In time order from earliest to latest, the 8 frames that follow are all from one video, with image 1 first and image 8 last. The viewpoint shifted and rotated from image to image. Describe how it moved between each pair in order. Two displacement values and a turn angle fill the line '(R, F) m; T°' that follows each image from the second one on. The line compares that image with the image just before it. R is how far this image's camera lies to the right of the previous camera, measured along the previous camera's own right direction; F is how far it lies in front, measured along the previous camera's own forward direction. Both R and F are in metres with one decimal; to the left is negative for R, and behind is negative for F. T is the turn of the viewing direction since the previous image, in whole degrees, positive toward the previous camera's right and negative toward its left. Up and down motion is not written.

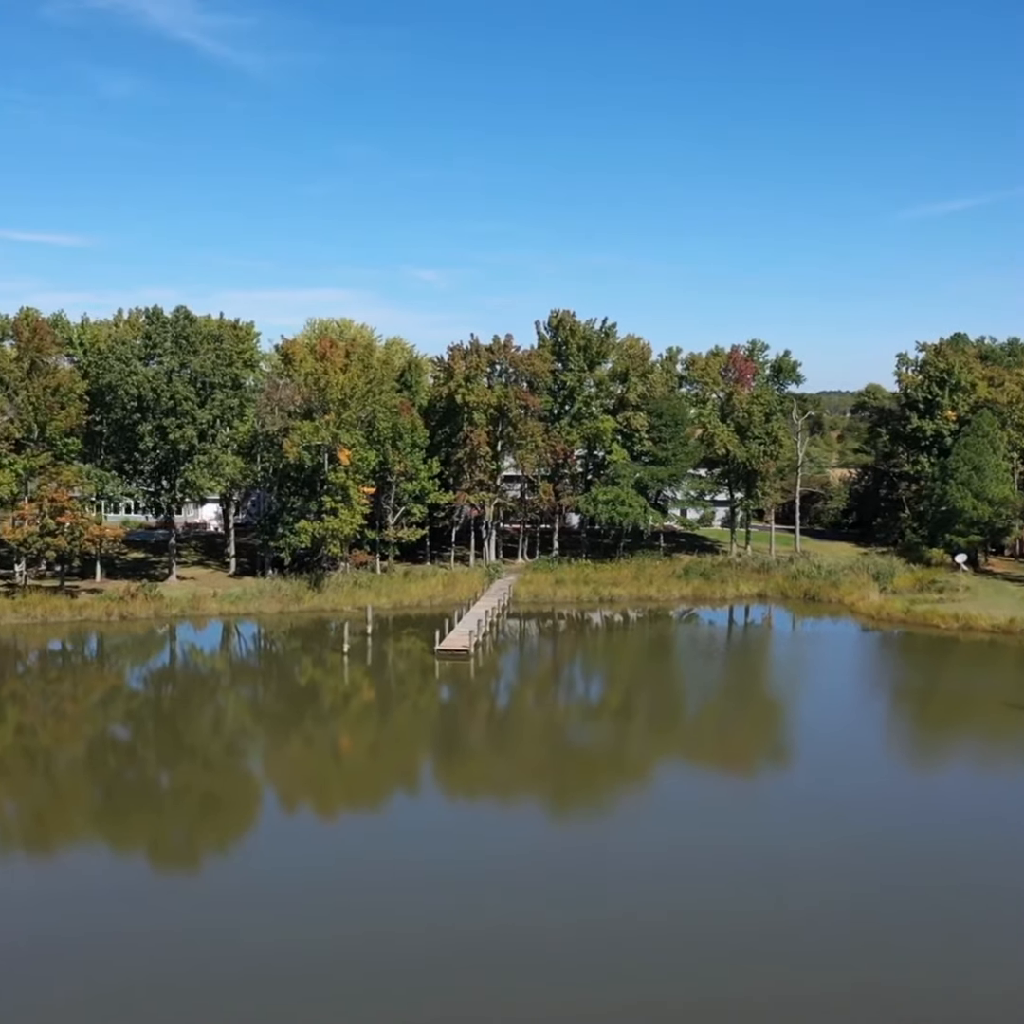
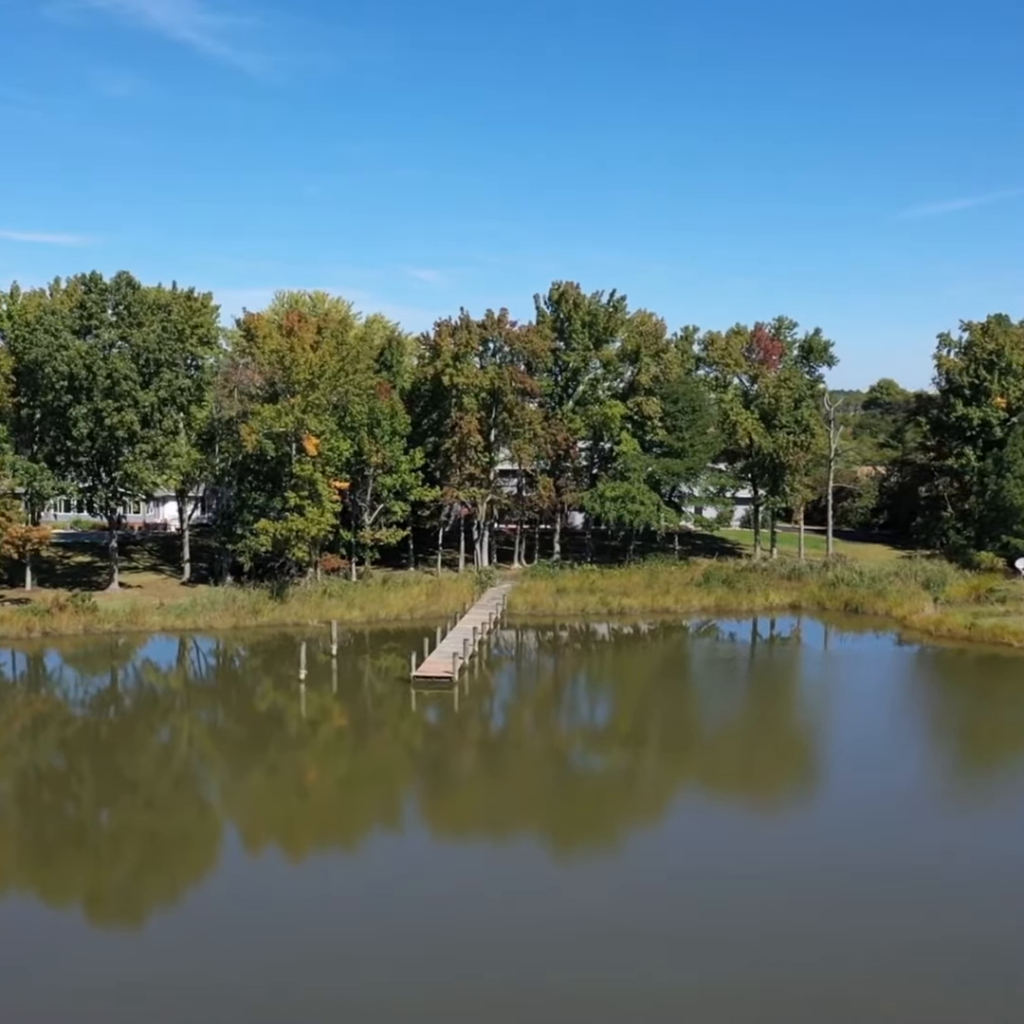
(+0.2, +6.8) m; 0°
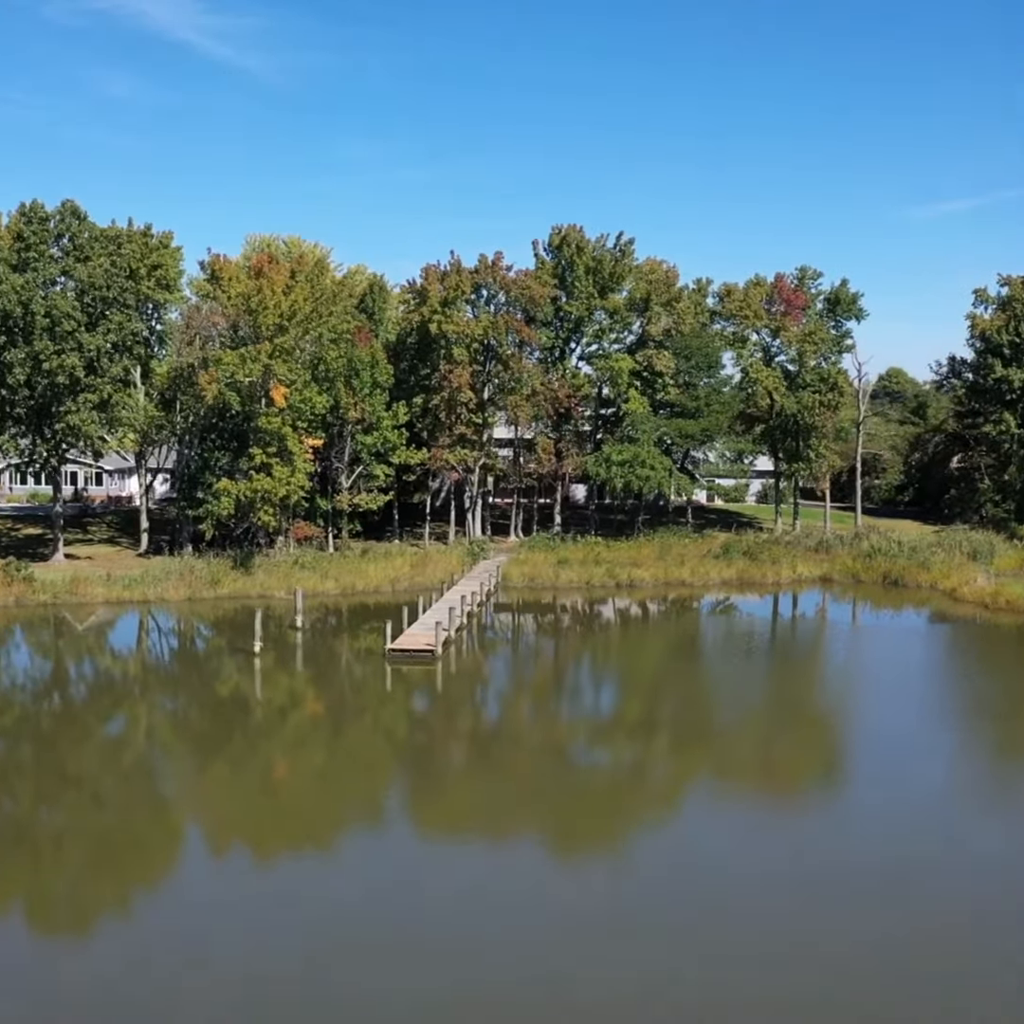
(+0.1, +5.0) m; 0°
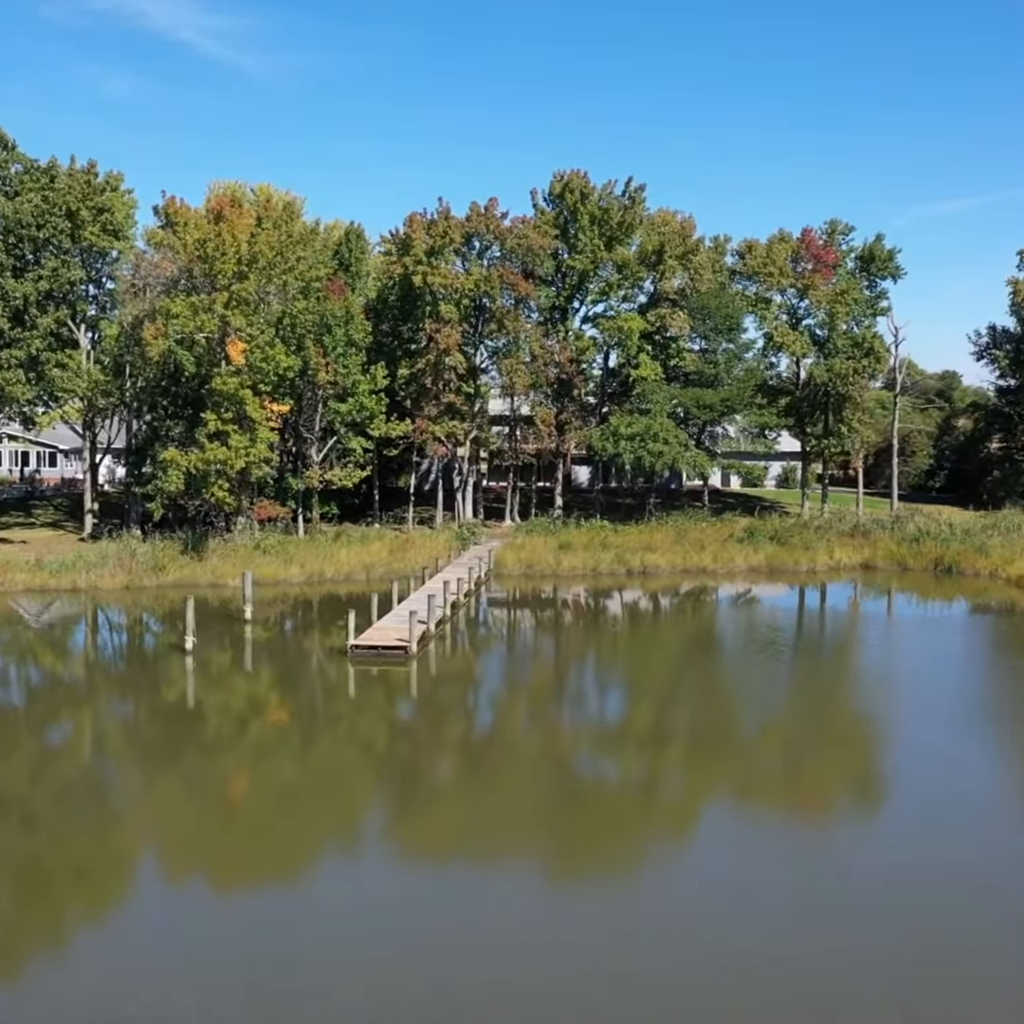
(+0.1, +5.1) m; 0°
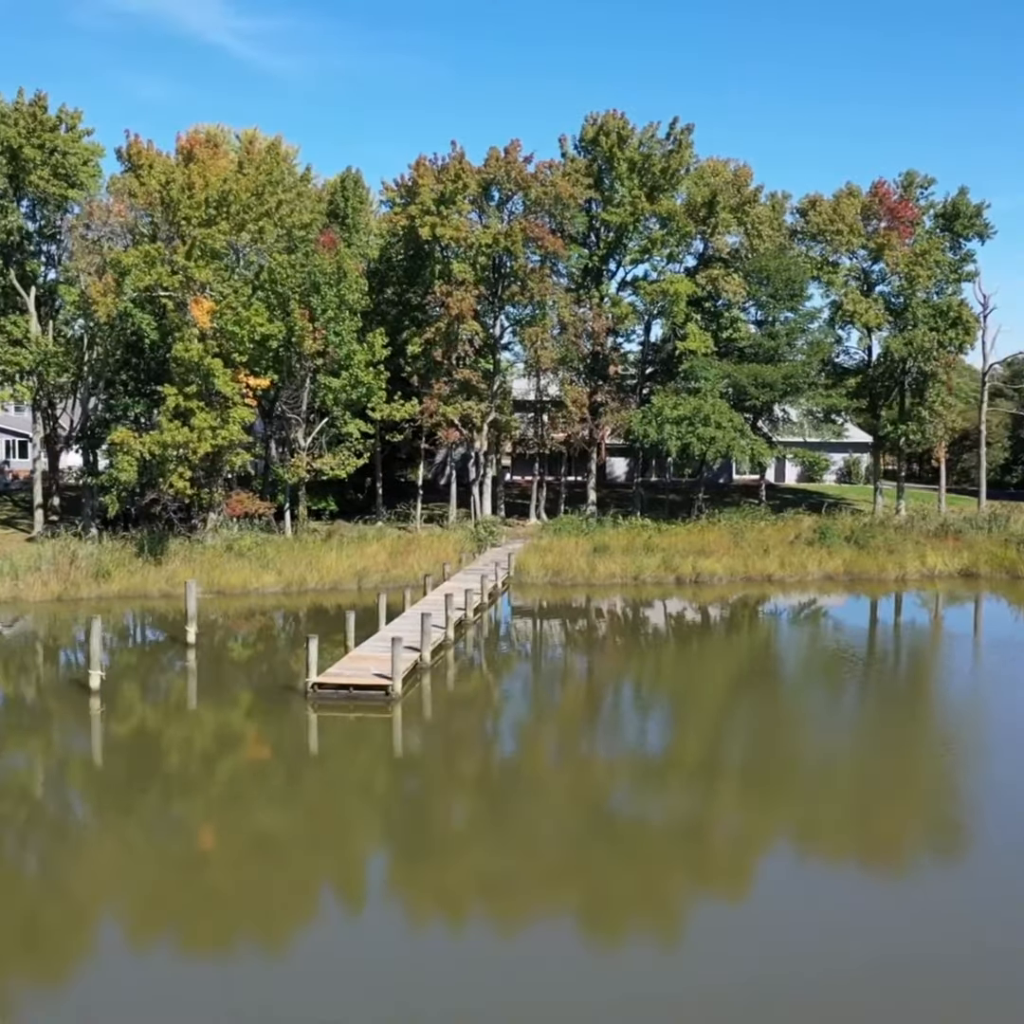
(+0.1, +5.8) m; -1°
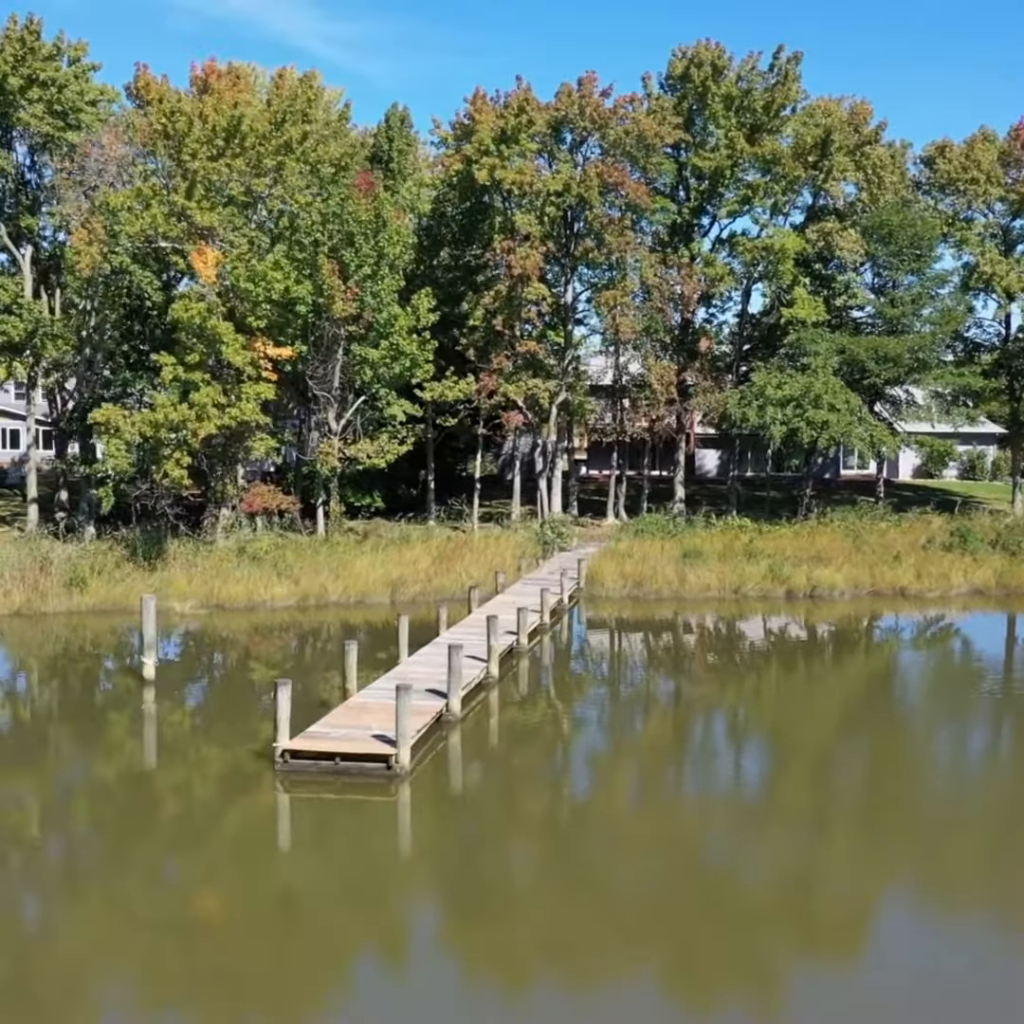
(+0.2, +5.0) m; -3°
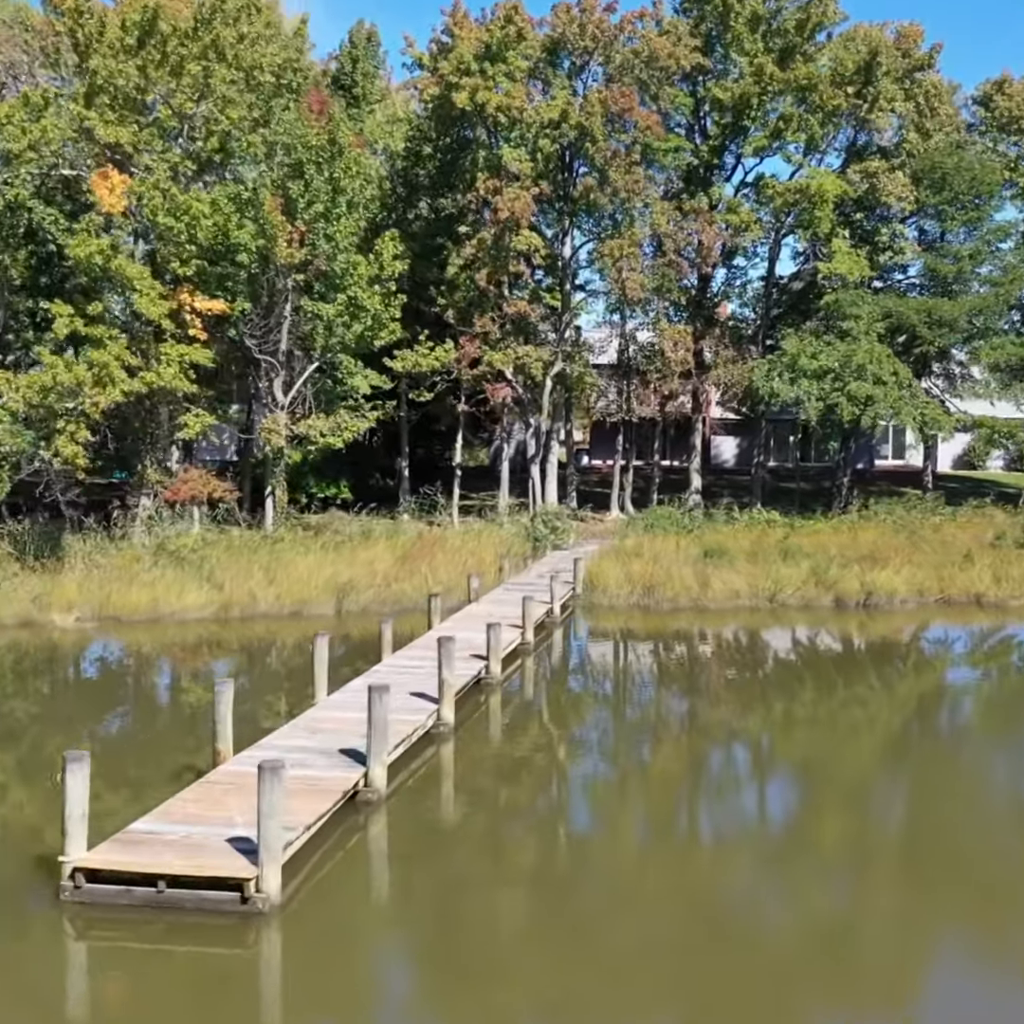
(+0.3, +4.3) m; 0°
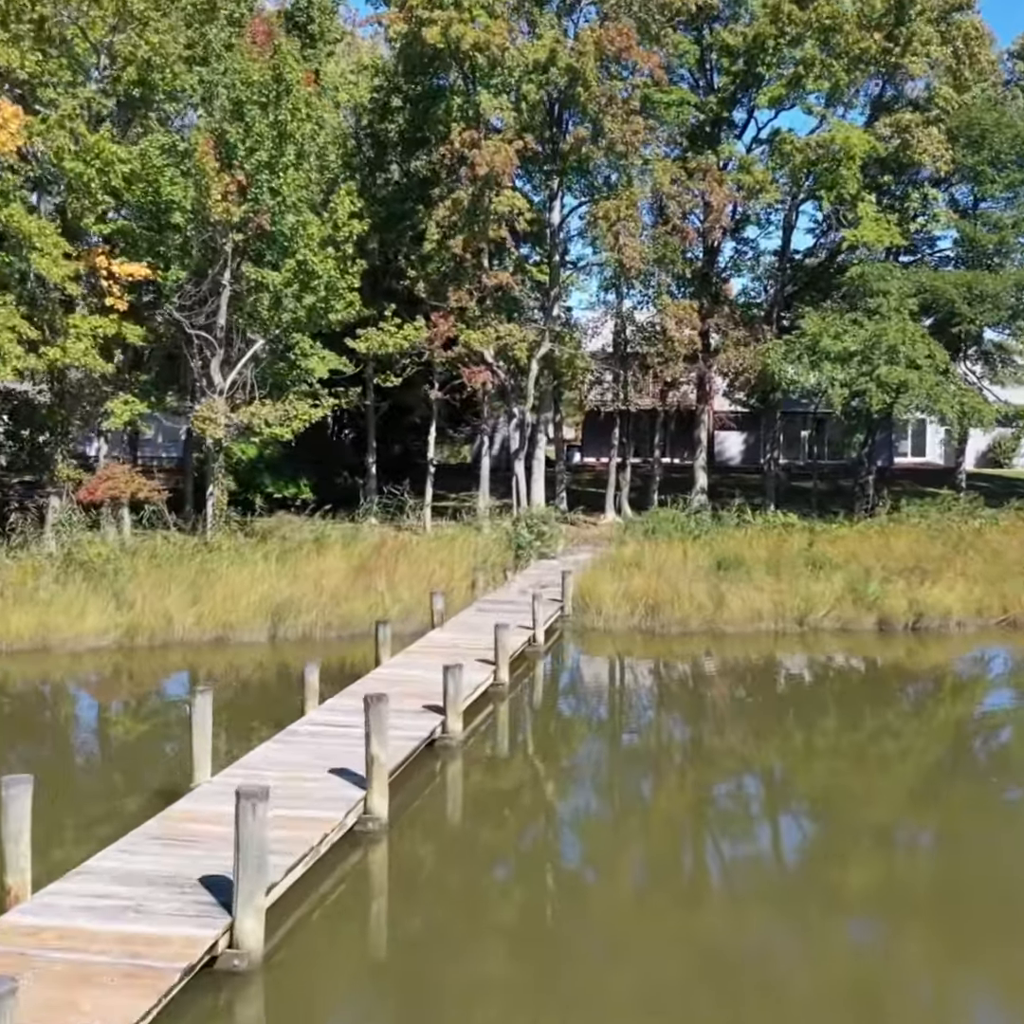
(+0.2, +3.0) m; 0°
